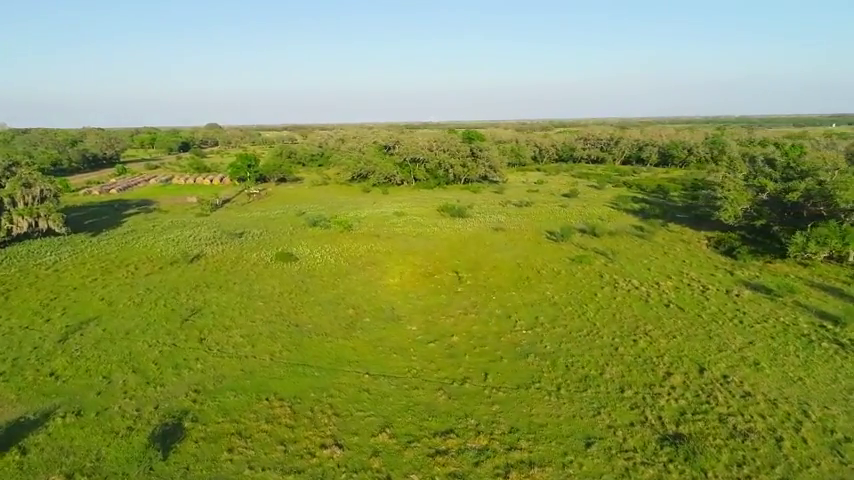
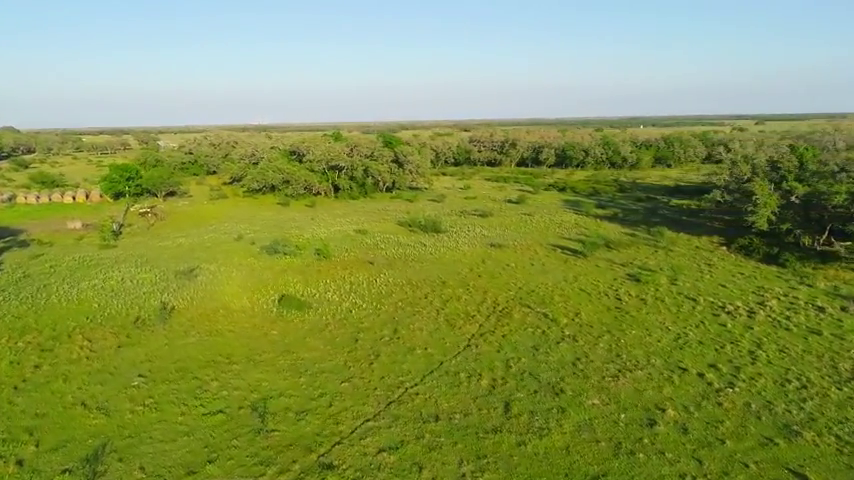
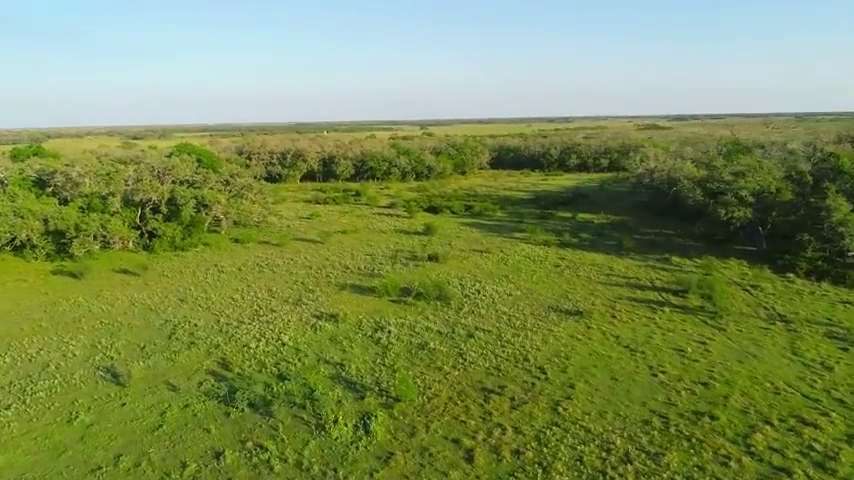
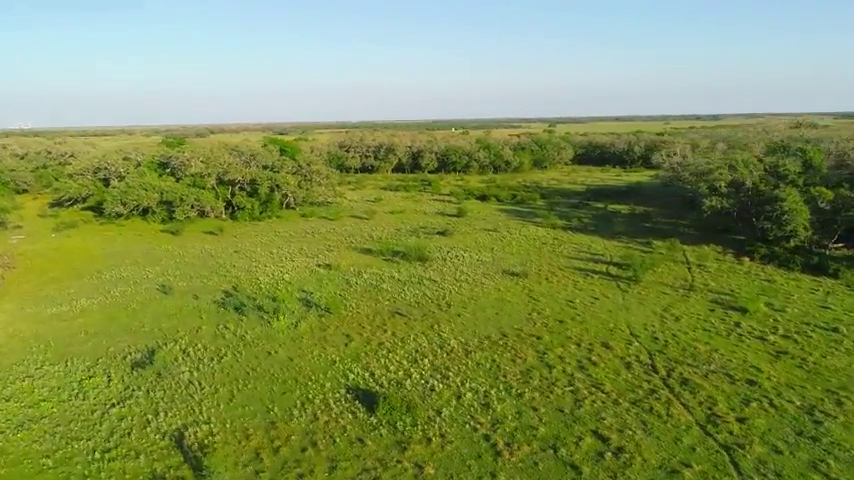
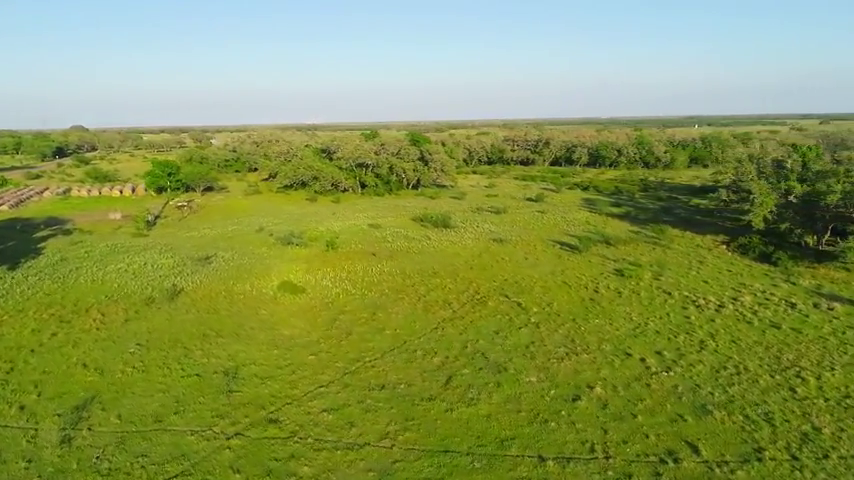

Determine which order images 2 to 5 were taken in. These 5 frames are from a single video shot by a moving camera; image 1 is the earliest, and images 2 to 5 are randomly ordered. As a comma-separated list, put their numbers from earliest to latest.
5, 2, 4, 3
